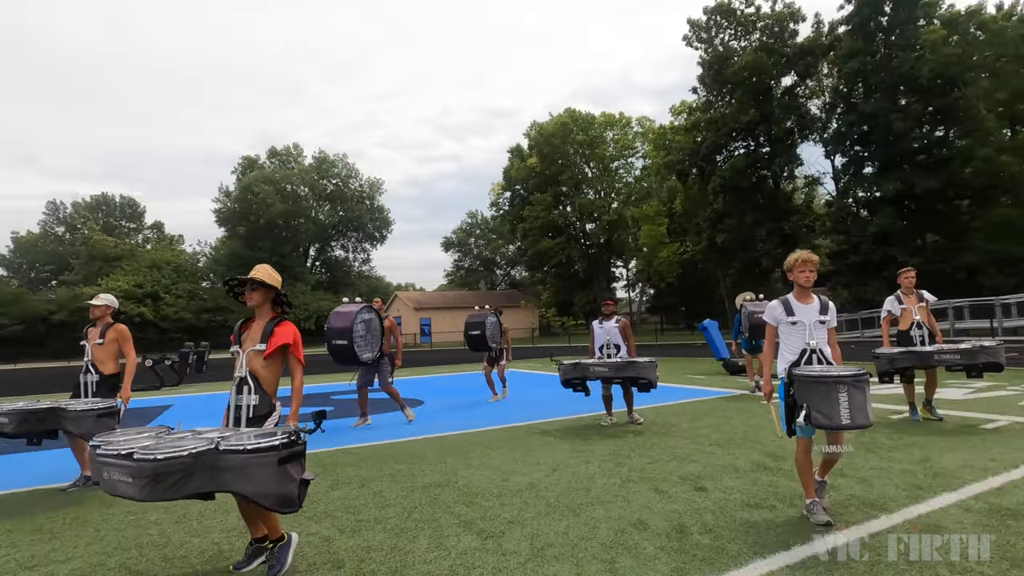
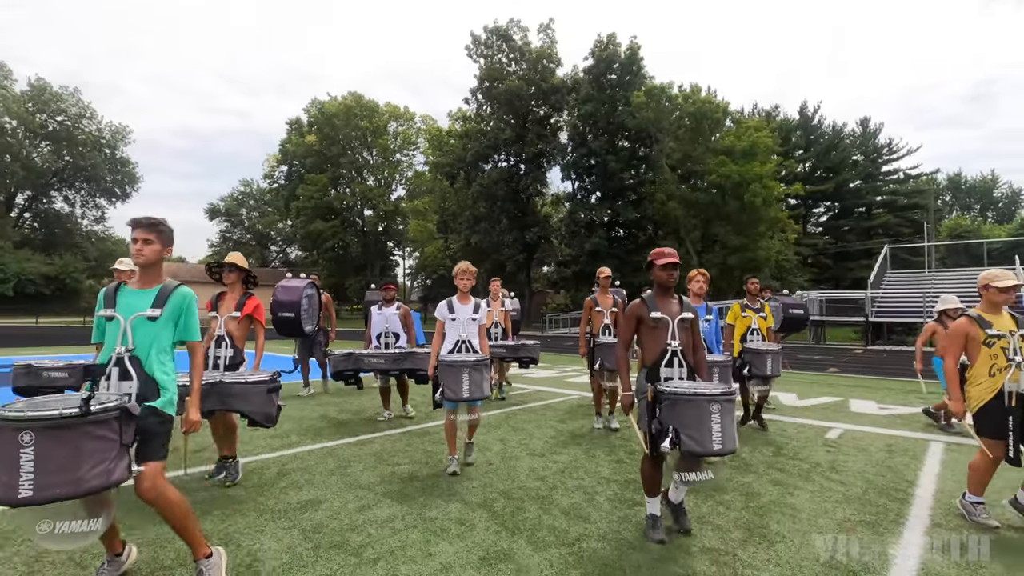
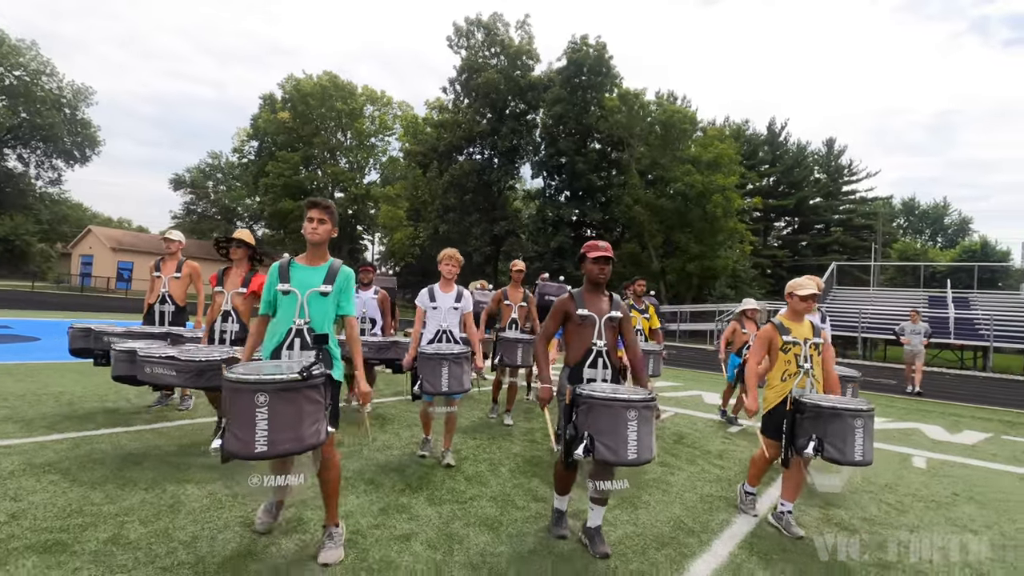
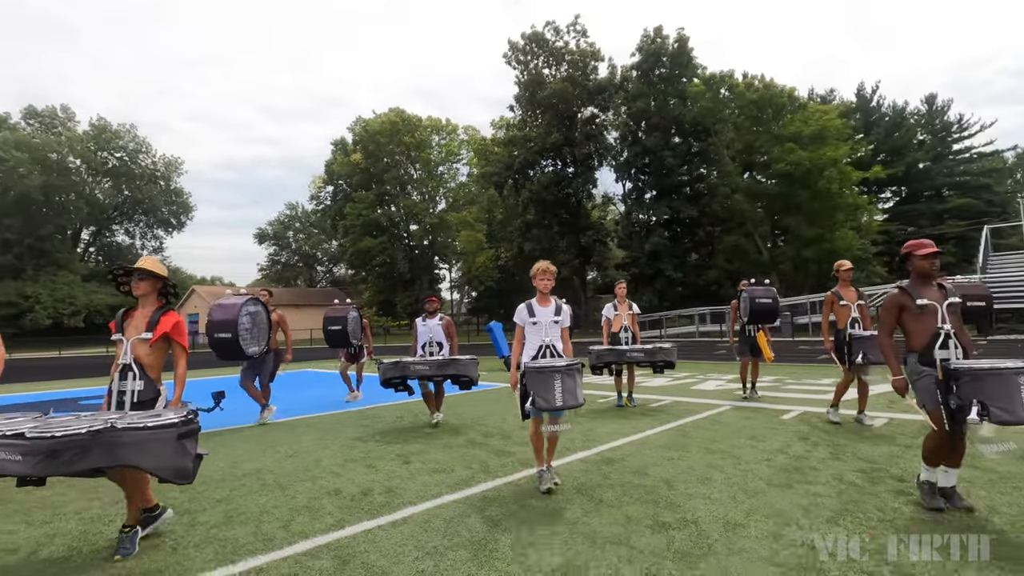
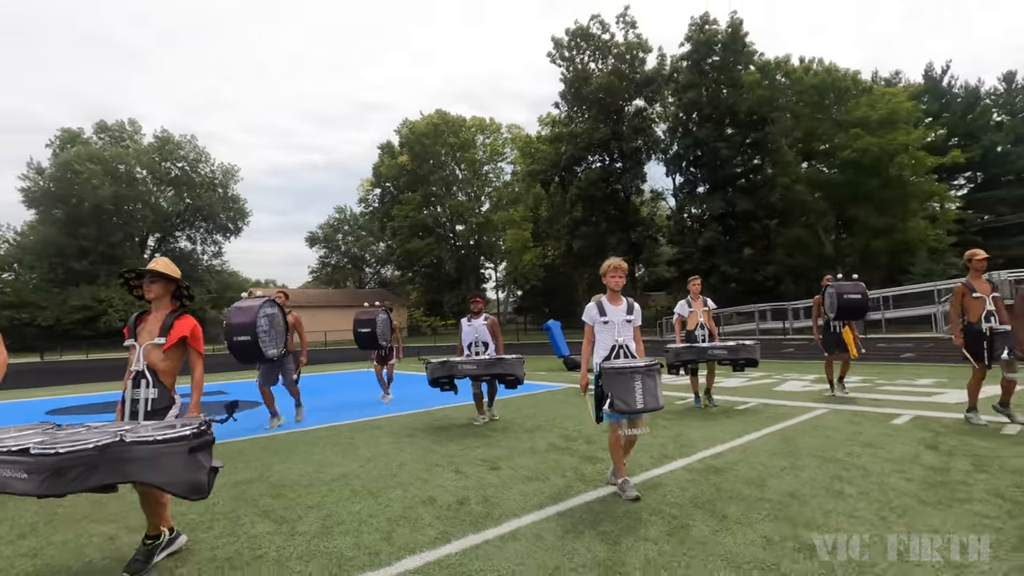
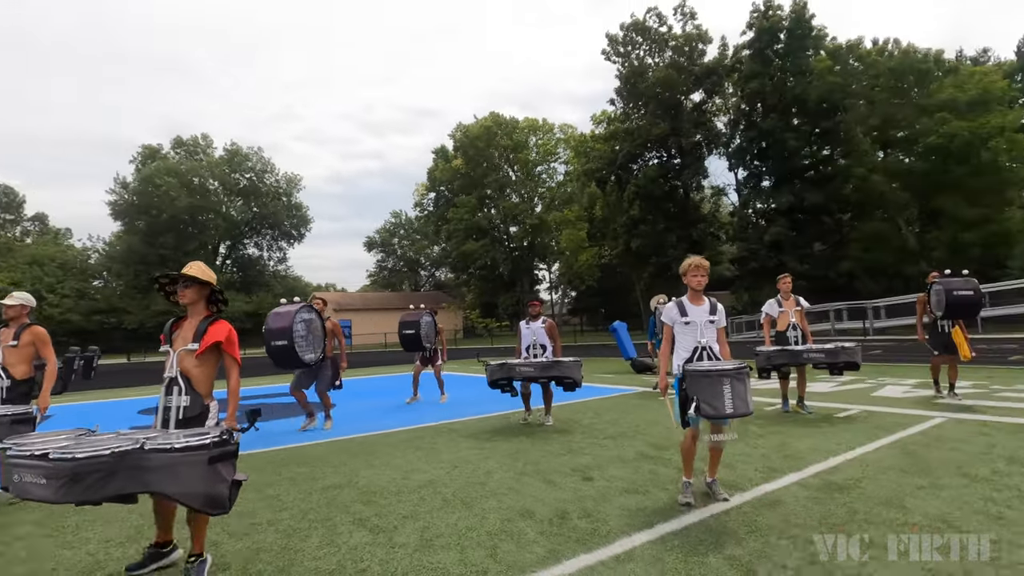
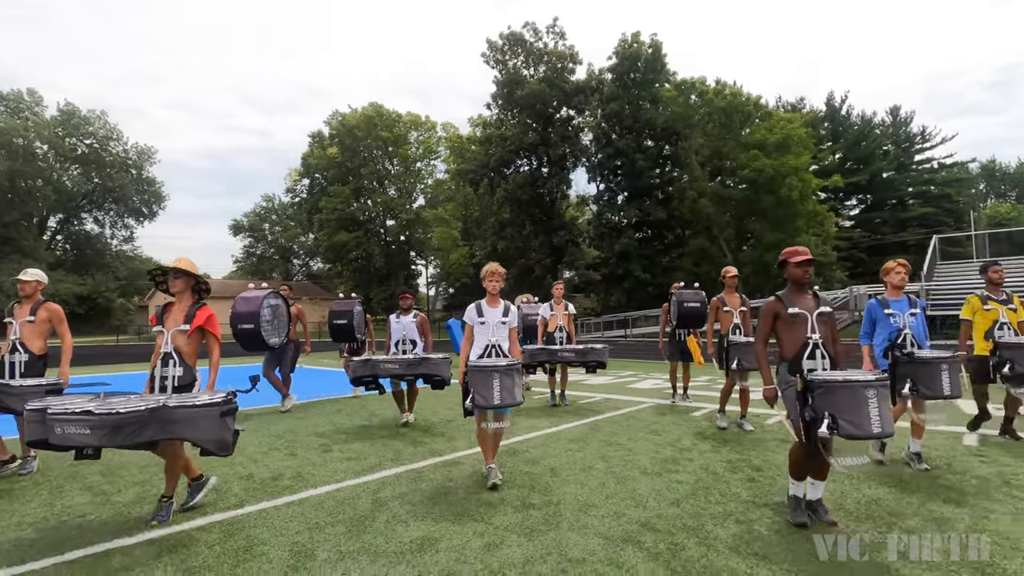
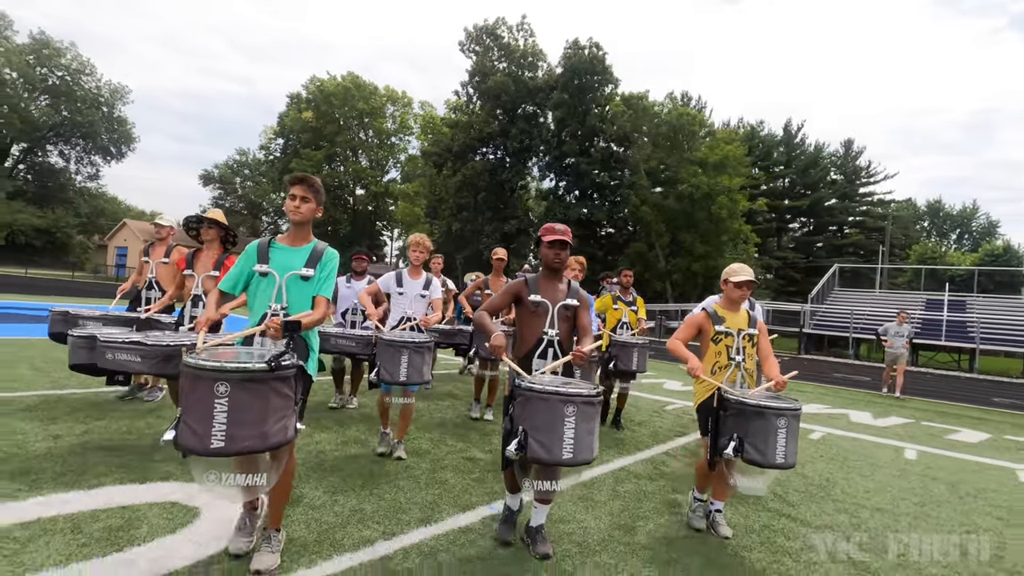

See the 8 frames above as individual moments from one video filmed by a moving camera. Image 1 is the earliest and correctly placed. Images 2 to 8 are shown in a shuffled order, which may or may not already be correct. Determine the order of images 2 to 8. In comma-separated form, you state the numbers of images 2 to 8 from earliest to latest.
6, 5, 4, 7, 2, 3, 8
